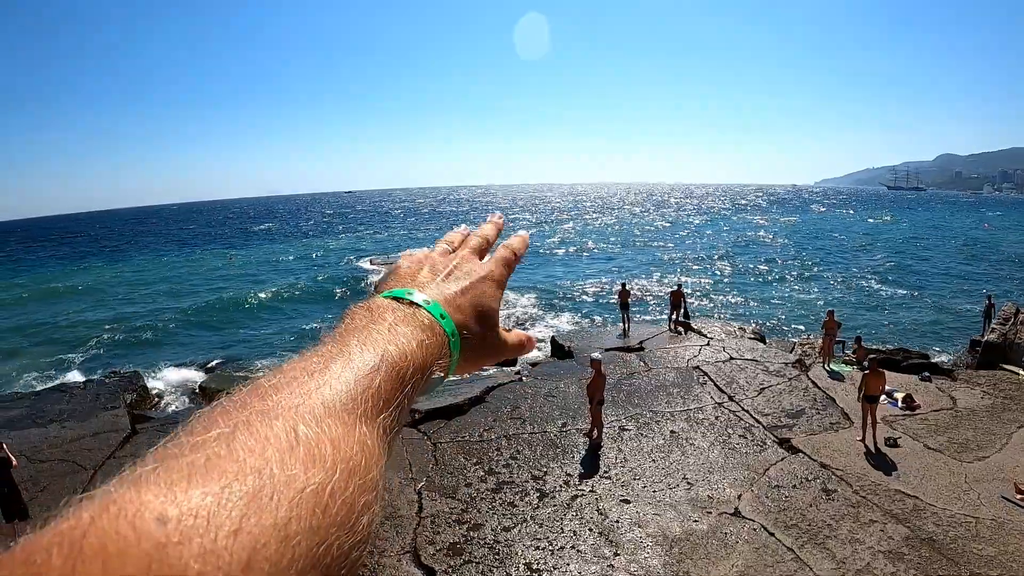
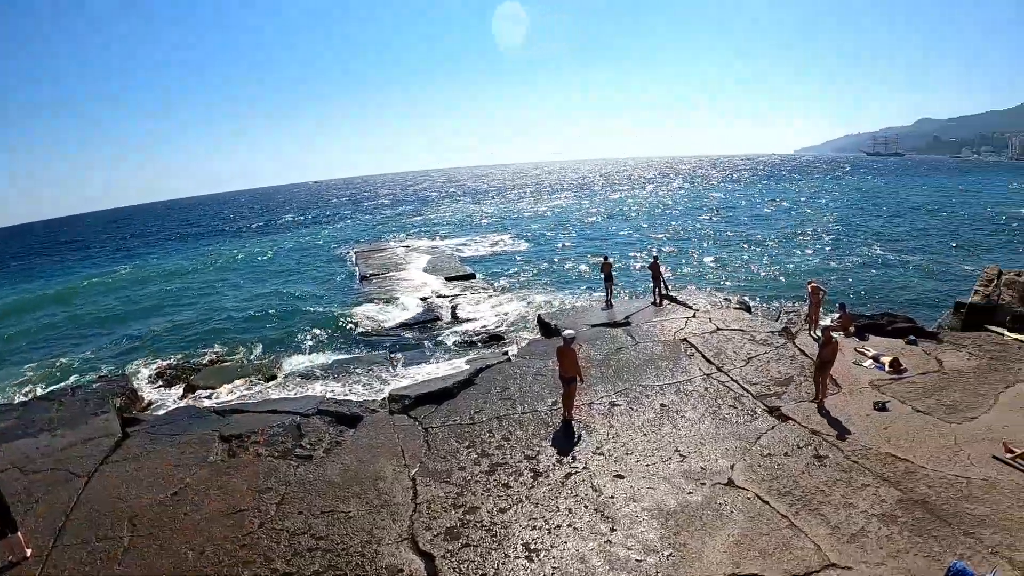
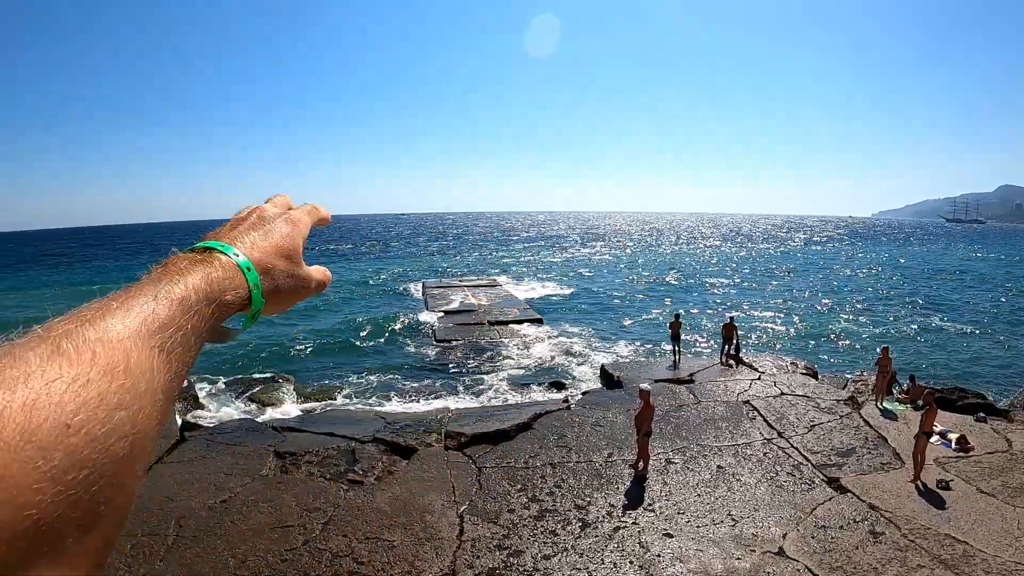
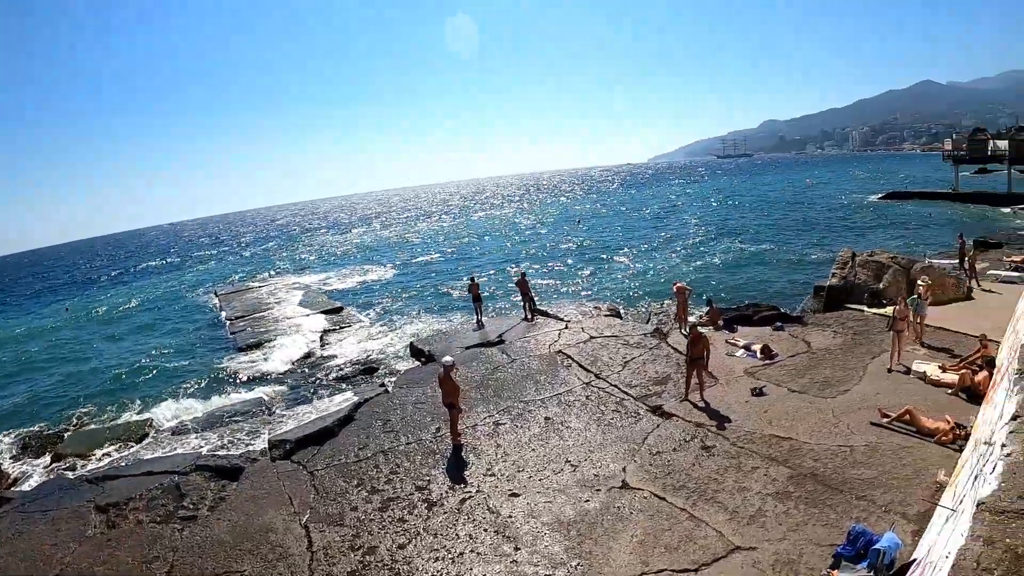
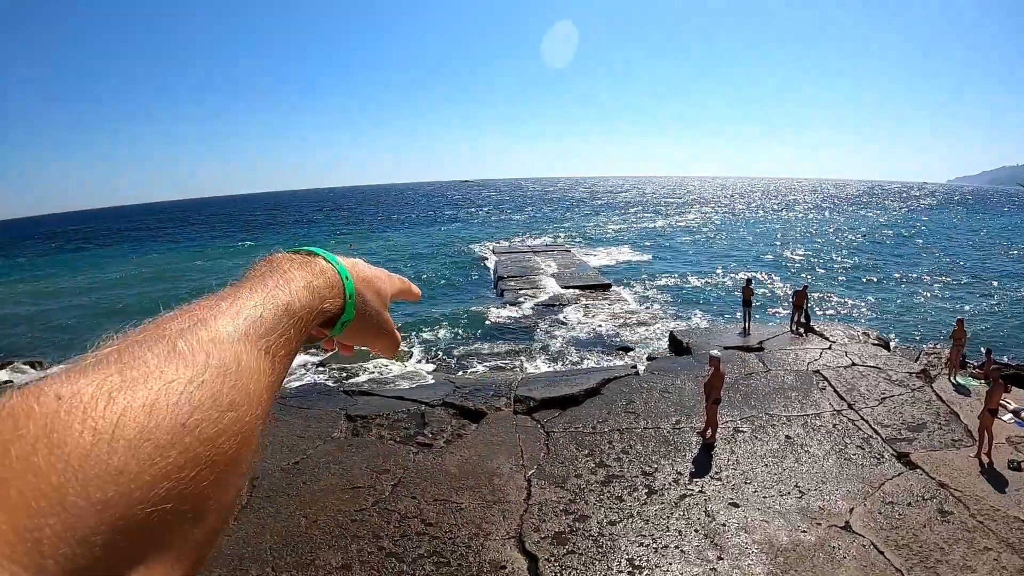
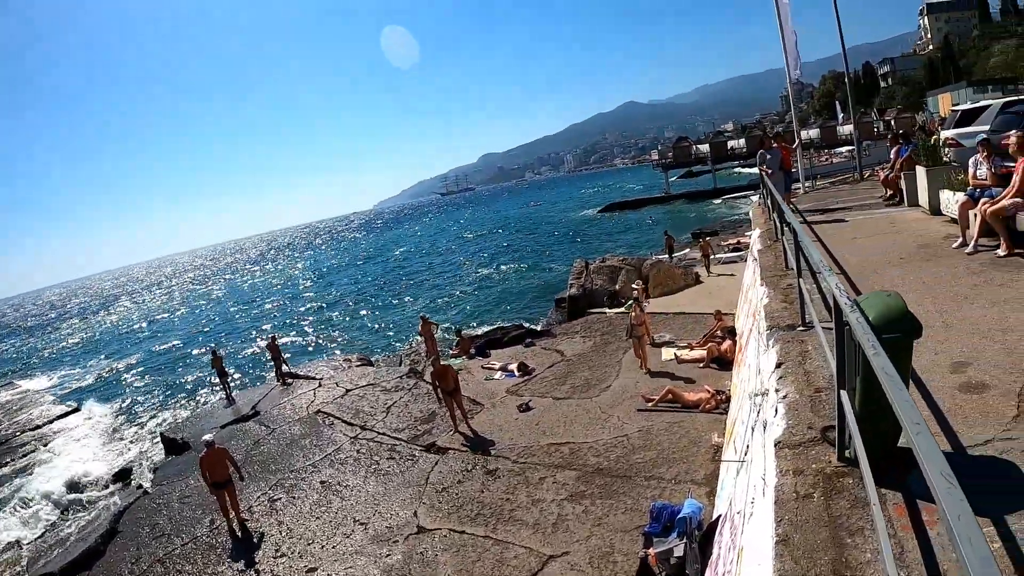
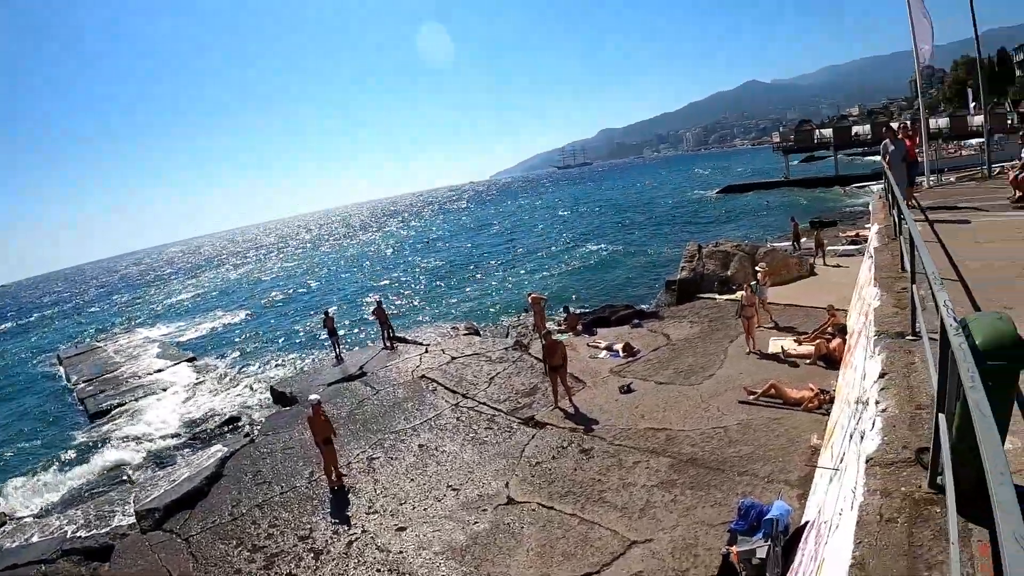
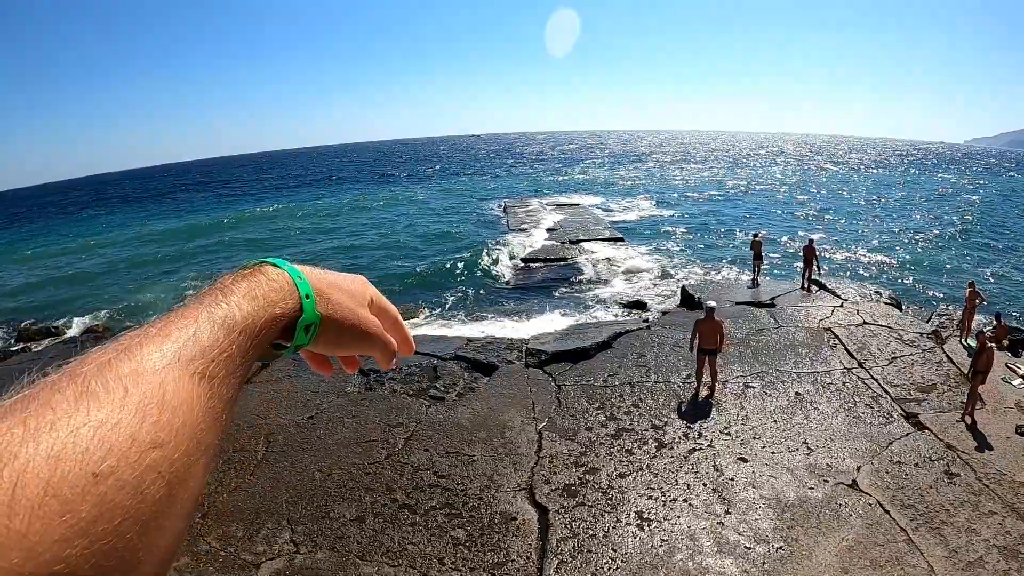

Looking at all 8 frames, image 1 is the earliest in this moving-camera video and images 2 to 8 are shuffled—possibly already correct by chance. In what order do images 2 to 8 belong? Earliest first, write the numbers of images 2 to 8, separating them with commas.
3, 5, 8, 2, 4, 7, 6
